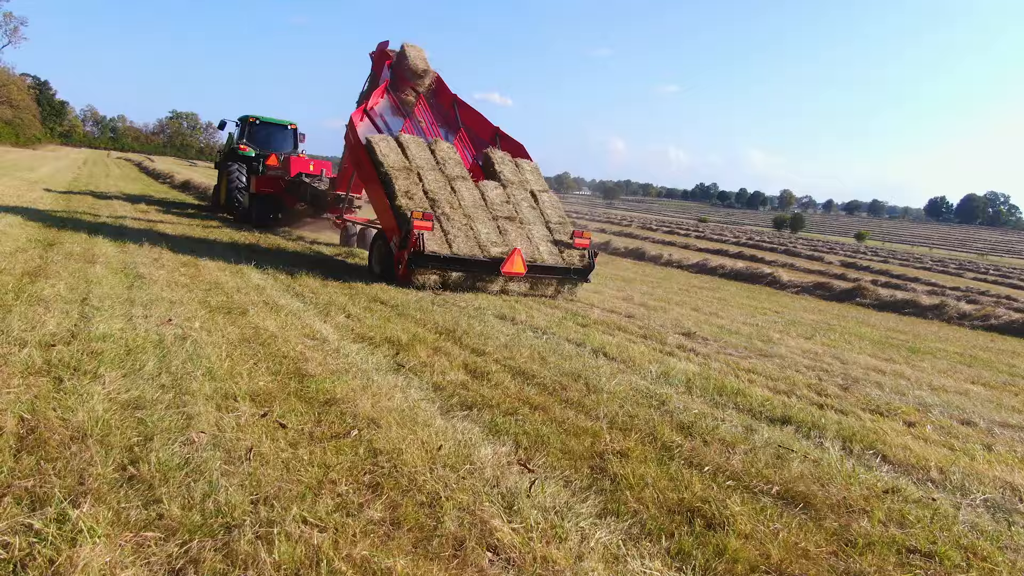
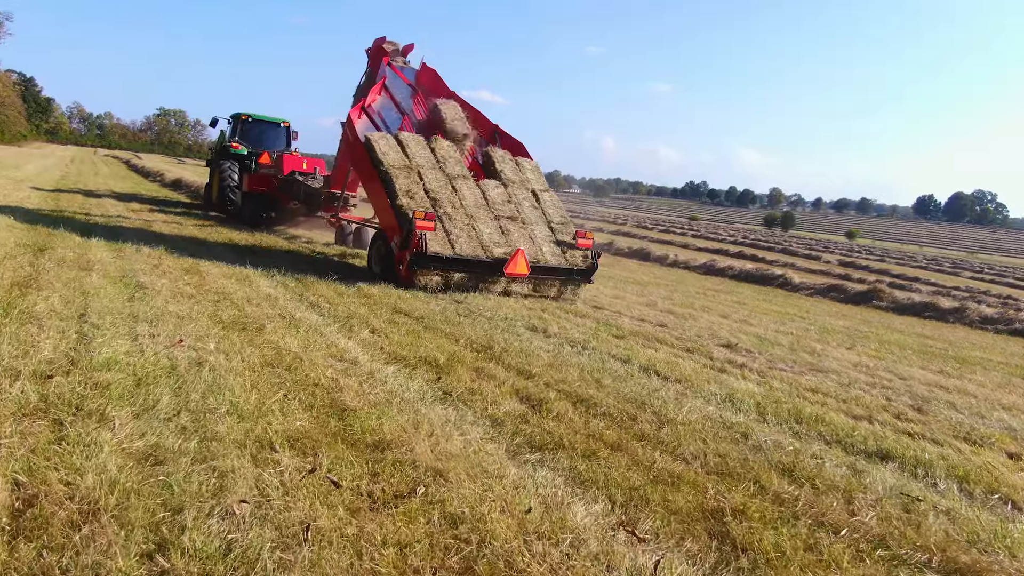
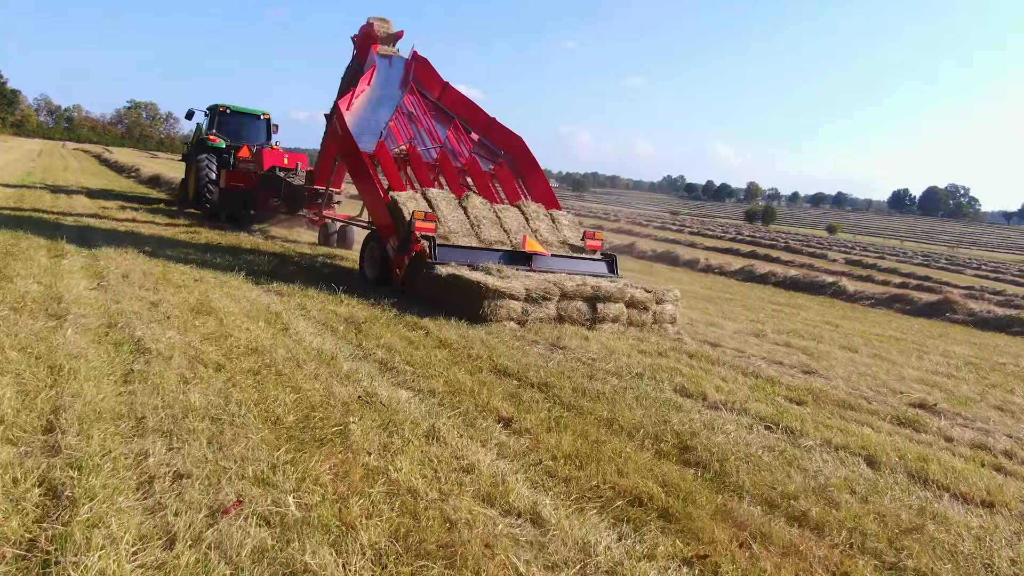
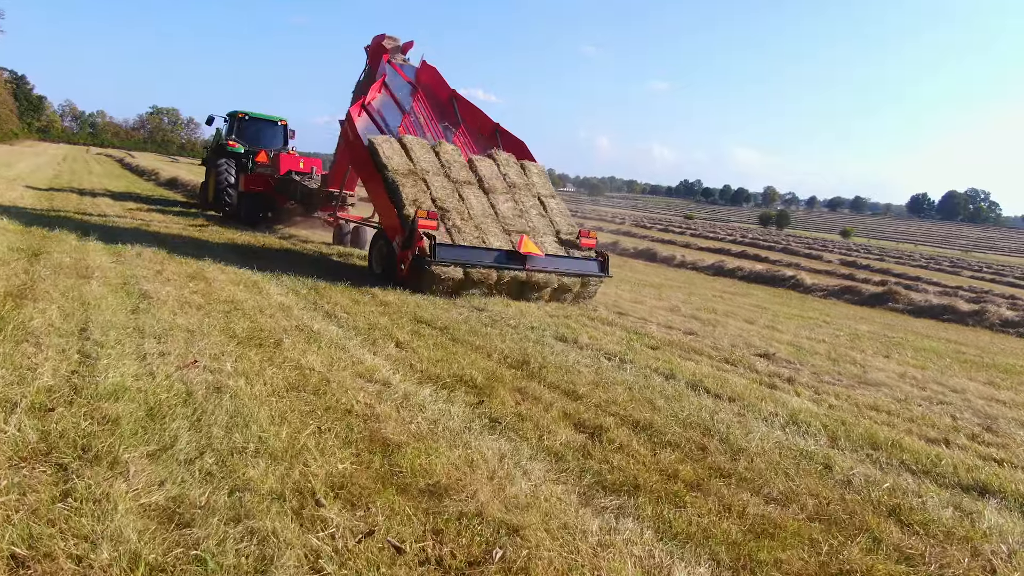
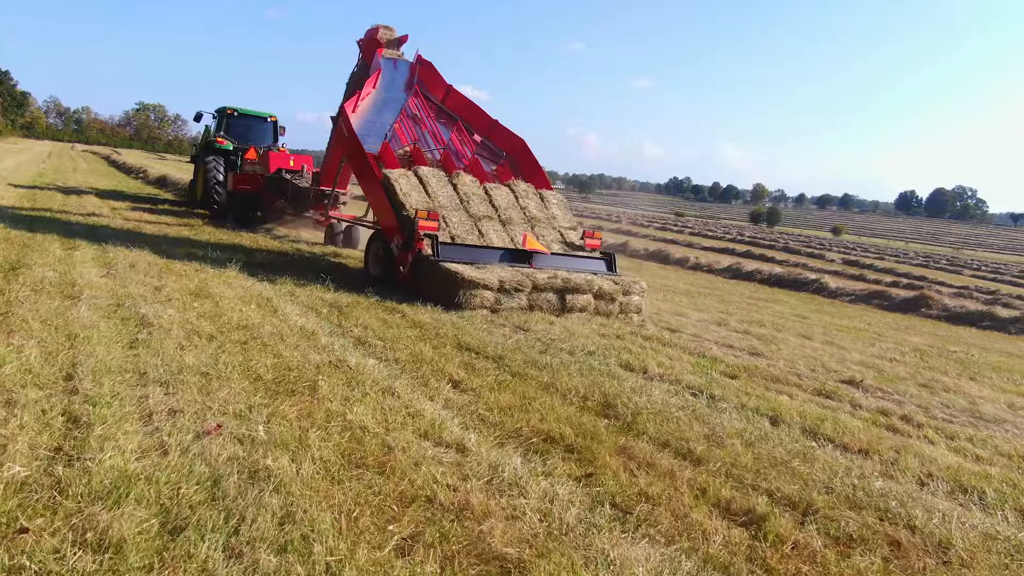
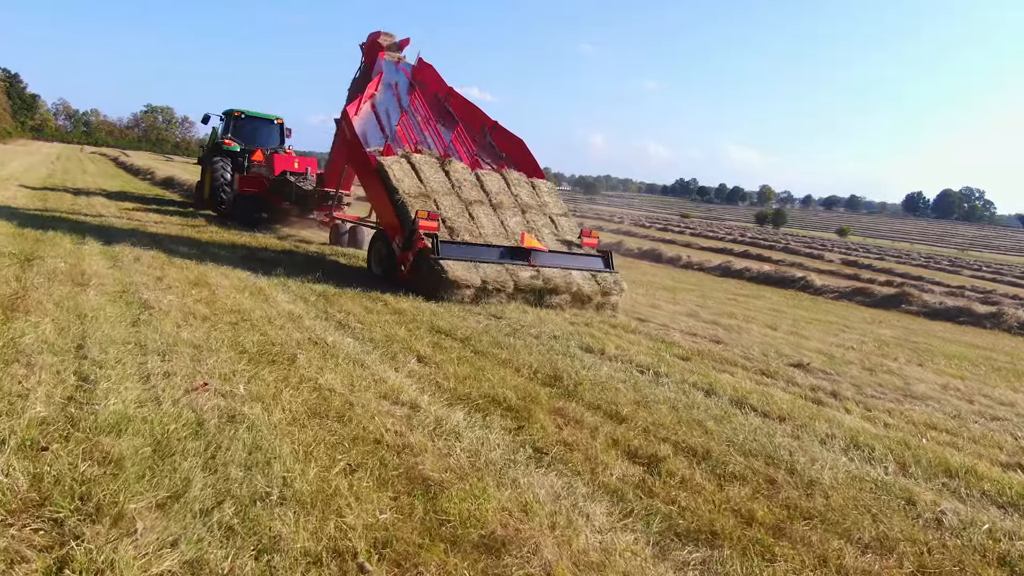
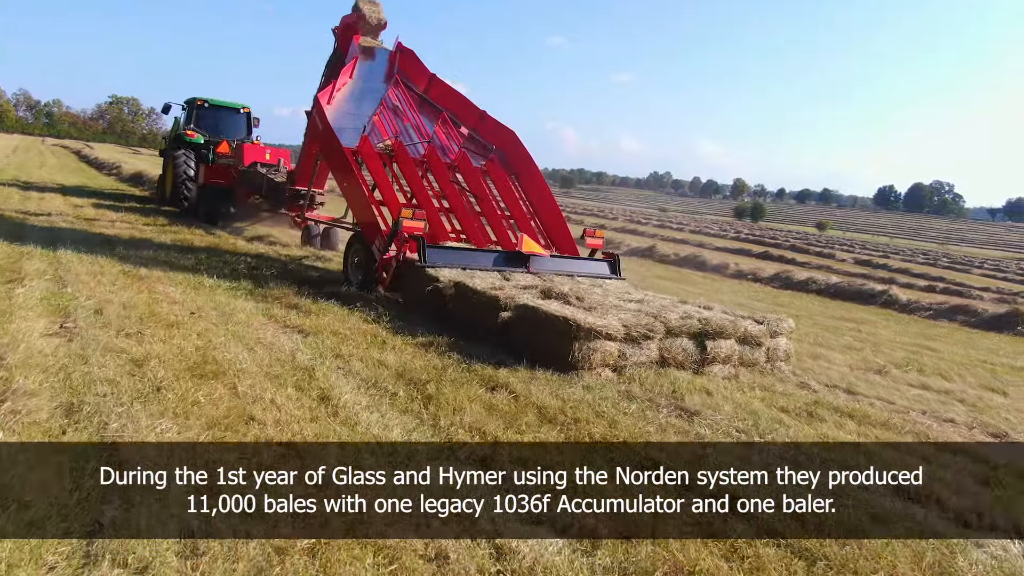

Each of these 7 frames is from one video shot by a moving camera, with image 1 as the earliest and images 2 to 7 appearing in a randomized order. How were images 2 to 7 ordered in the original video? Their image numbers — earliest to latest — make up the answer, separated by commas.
2, 4, 6, 5, 3, 7
